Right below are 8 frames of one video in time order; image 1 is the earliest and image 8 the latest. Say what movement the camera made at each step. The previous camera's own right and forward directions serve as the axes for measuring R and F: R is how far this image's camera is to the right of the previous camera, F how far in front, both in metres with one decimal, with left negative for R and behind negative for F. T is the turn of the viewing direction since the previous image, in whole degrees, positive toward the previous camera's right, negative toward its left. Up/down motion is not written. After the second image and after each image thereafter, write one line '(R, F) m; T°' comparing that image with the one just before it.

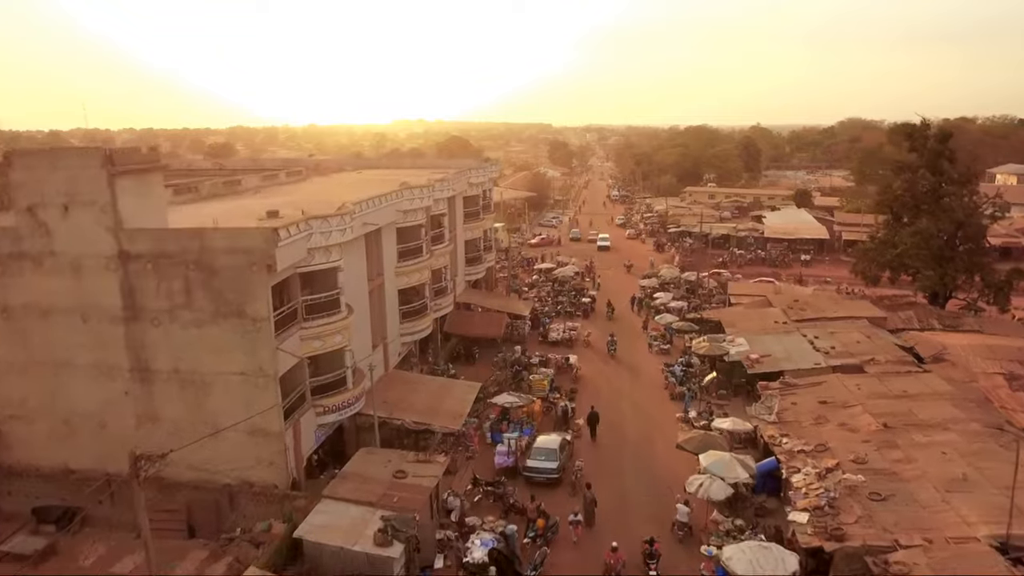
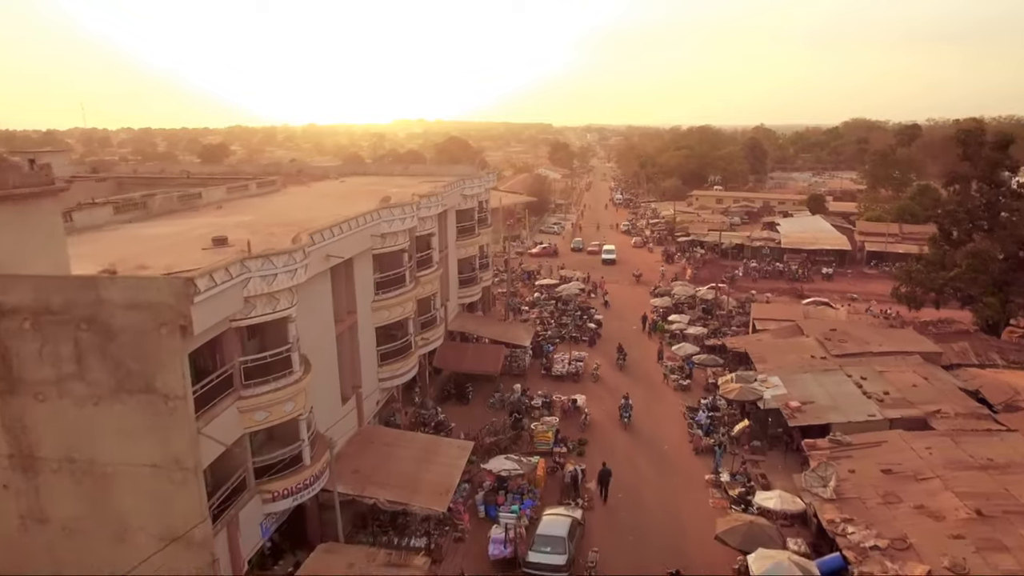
(+0.1, +3.8) m; 0°
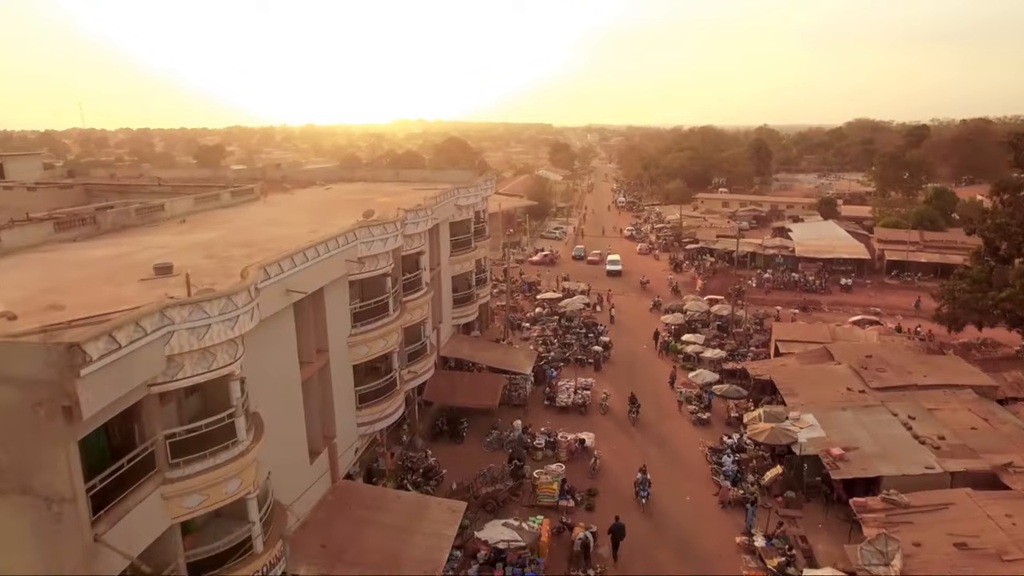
(0.0, +2.8) m; 0°
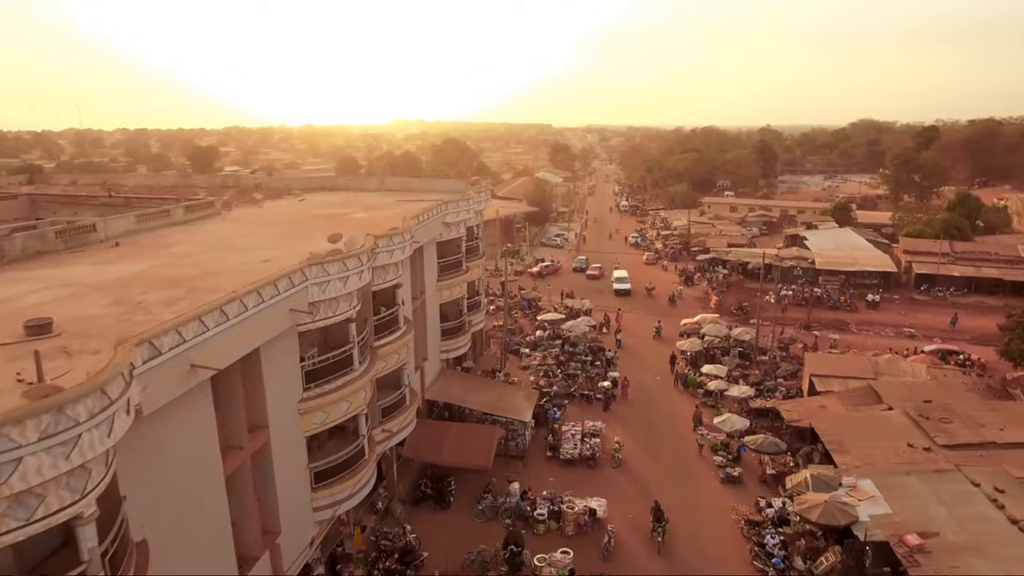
(+0.1, +3.8) m; 0°
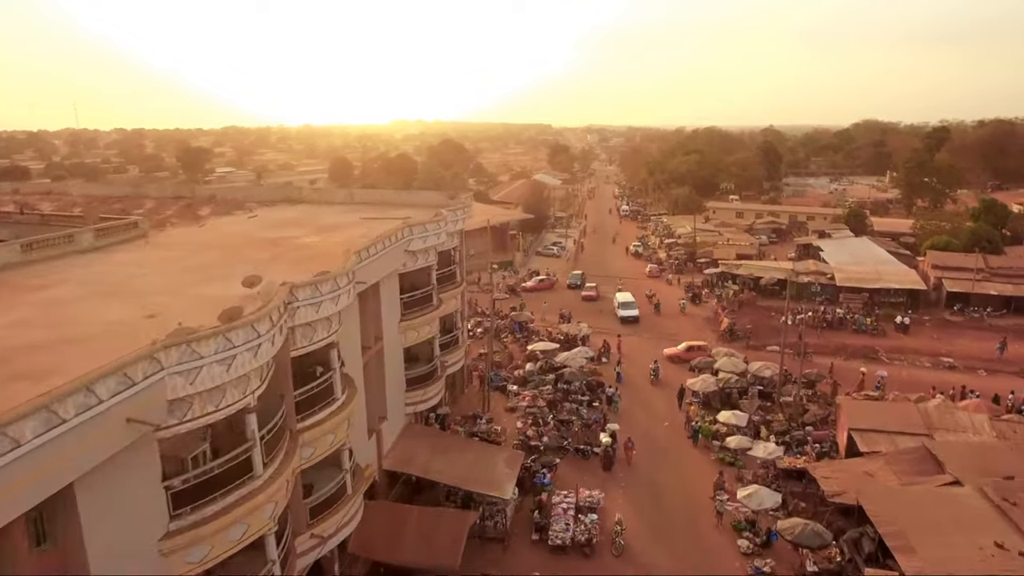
(+0.6, +4.3) m; 0°
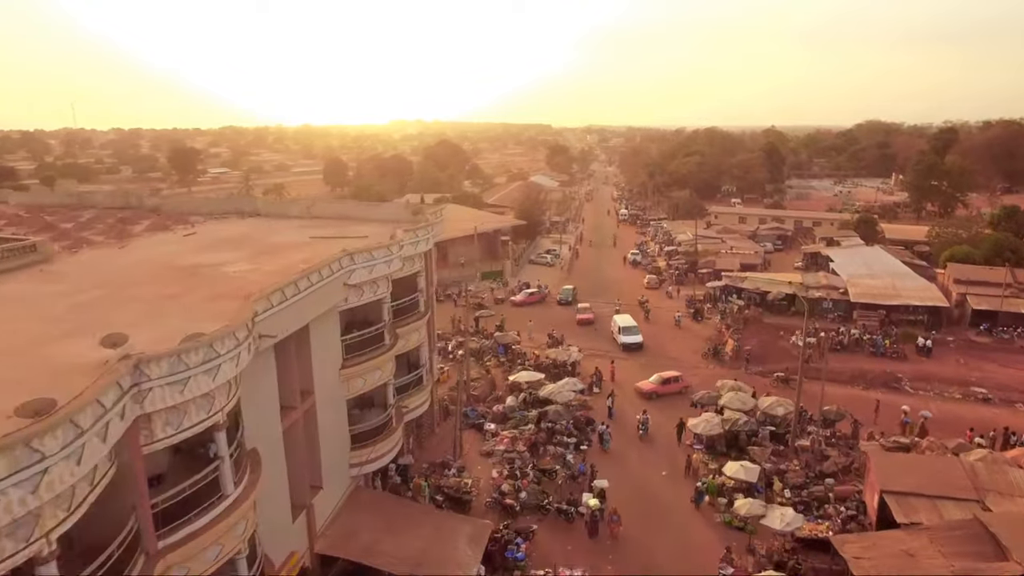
(+0.8, +3.5) m; 0°
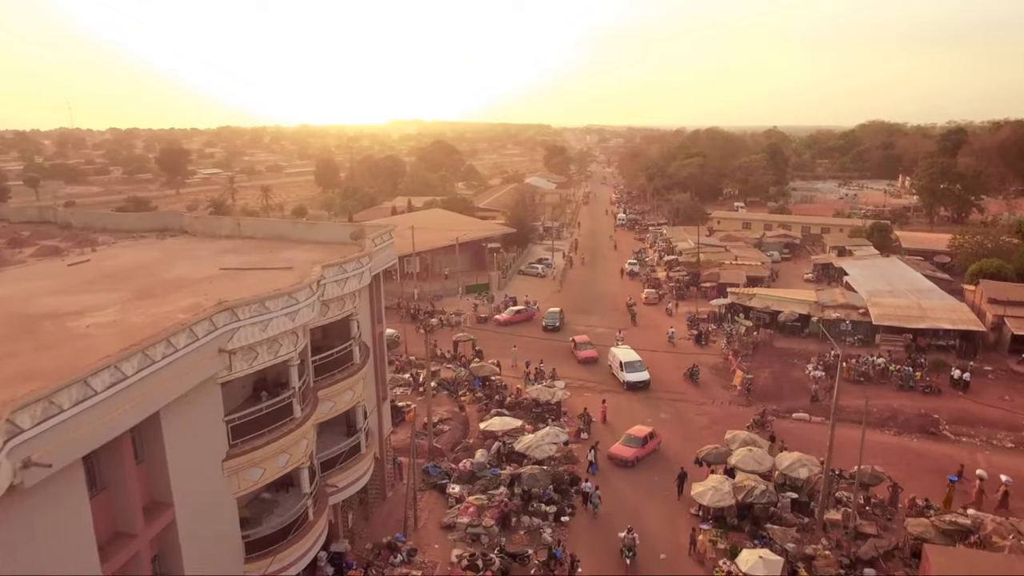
(+1.0, +4.3) m; 0°
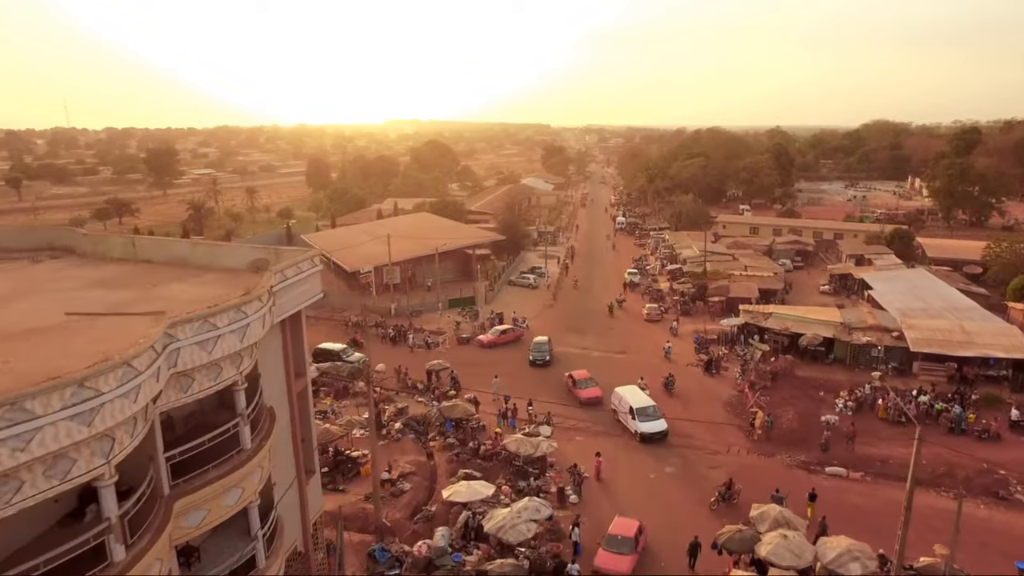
(+0.8, +4.8) m; 0°
